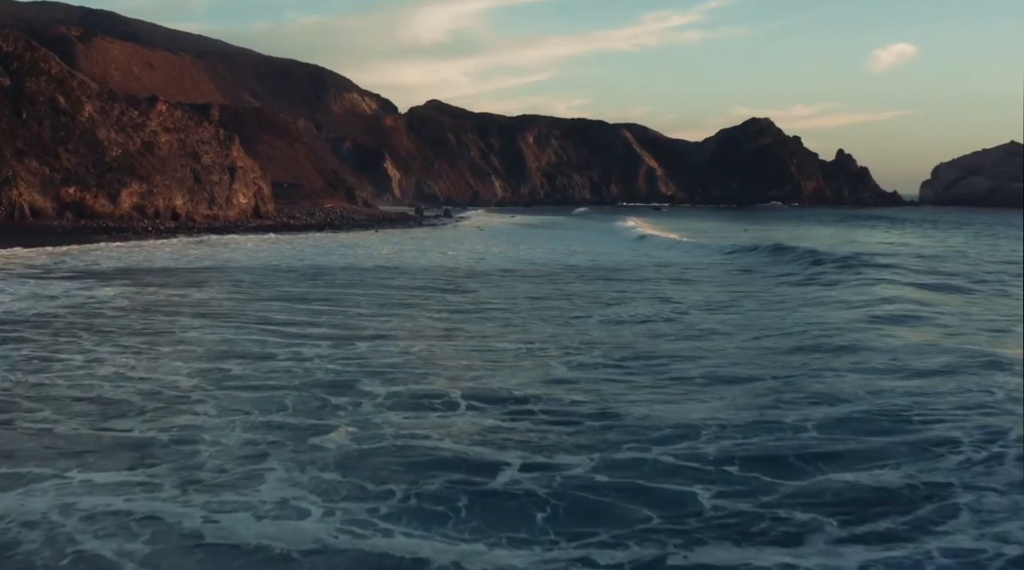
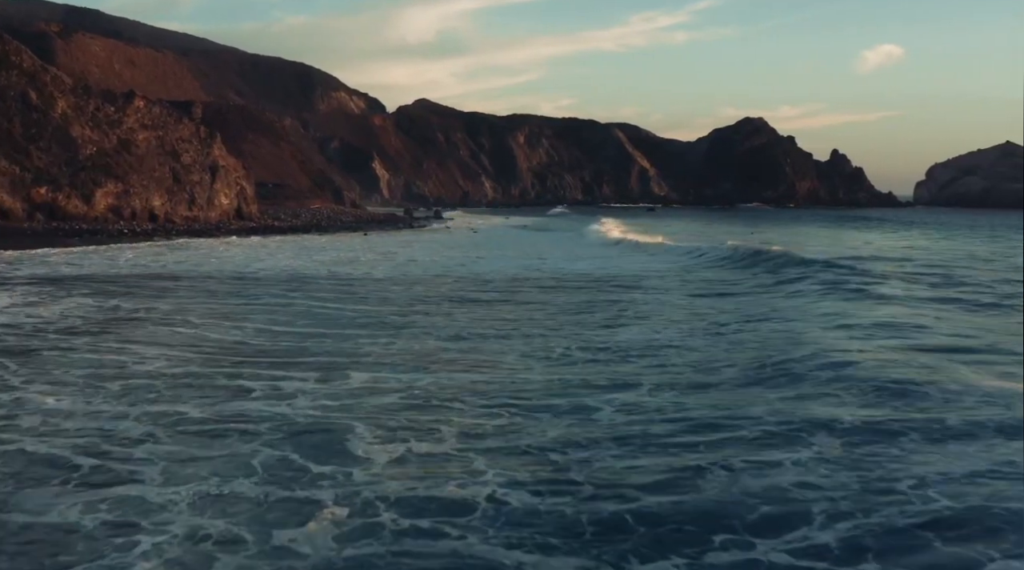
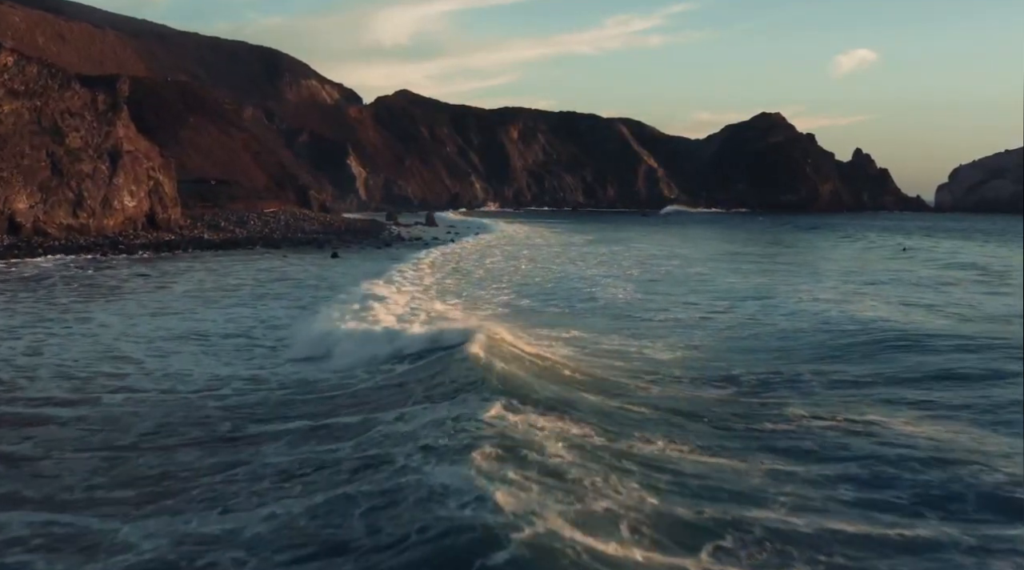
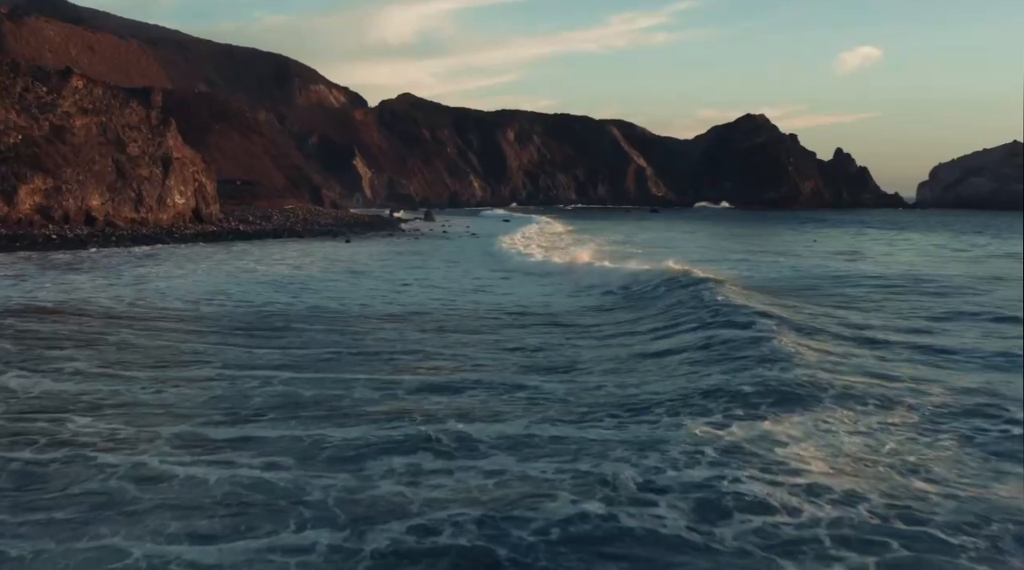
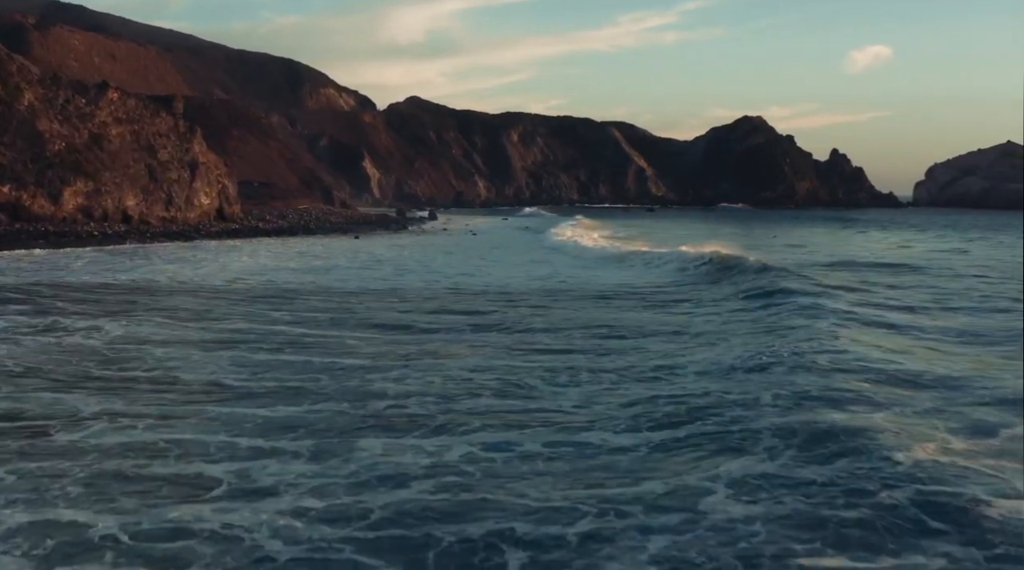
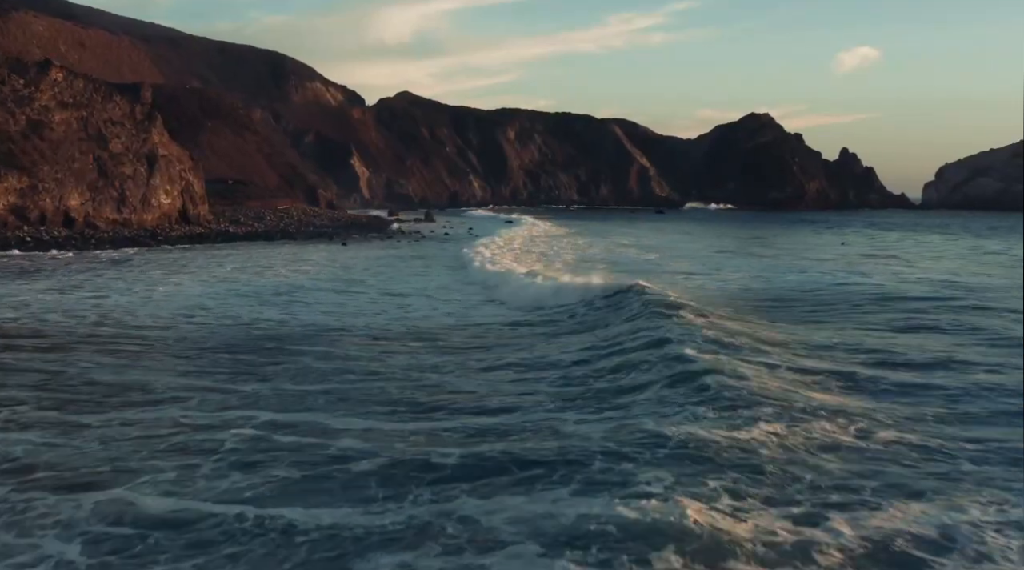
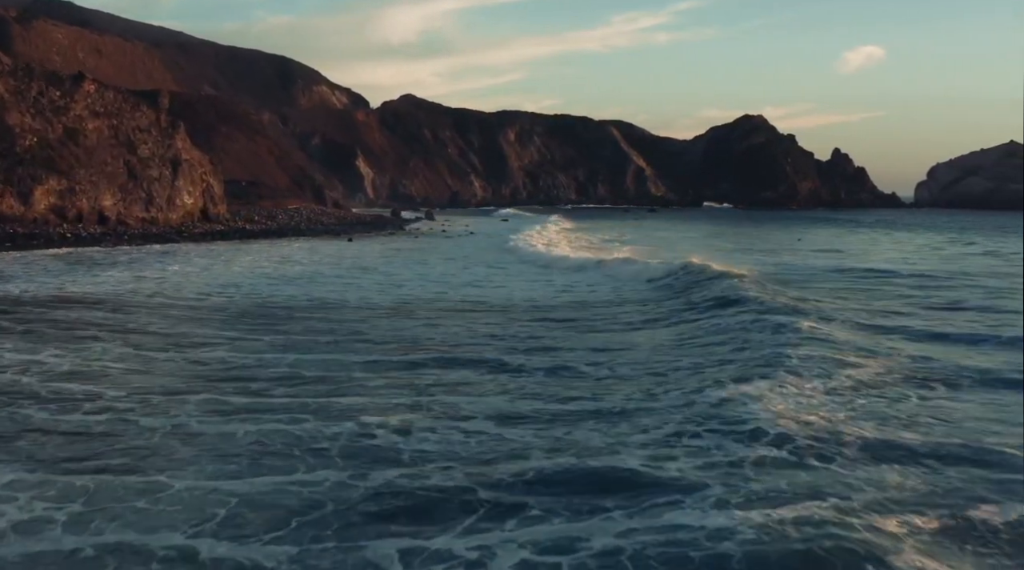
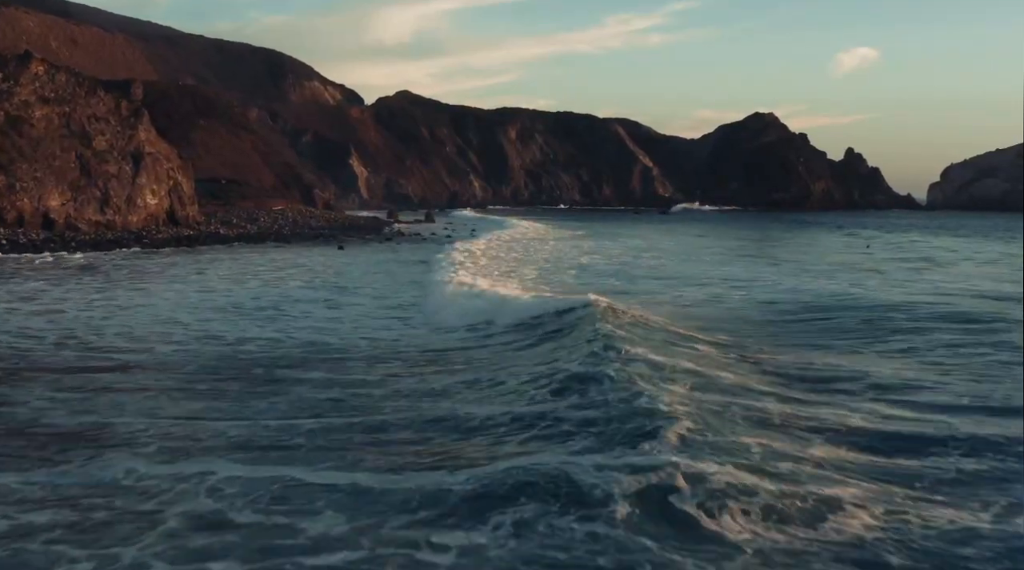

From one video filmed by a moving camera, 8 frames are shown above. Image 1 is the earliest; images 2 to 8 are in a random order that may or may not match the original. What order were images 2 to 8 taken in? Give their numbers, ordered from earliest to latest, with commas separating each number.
2, 5, 7, 4, 6, 8, 3
